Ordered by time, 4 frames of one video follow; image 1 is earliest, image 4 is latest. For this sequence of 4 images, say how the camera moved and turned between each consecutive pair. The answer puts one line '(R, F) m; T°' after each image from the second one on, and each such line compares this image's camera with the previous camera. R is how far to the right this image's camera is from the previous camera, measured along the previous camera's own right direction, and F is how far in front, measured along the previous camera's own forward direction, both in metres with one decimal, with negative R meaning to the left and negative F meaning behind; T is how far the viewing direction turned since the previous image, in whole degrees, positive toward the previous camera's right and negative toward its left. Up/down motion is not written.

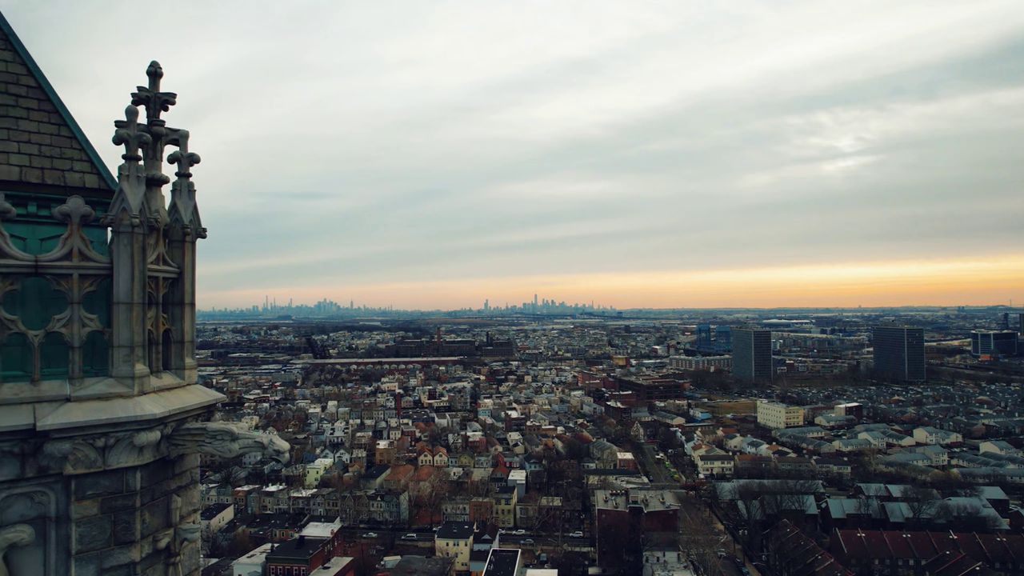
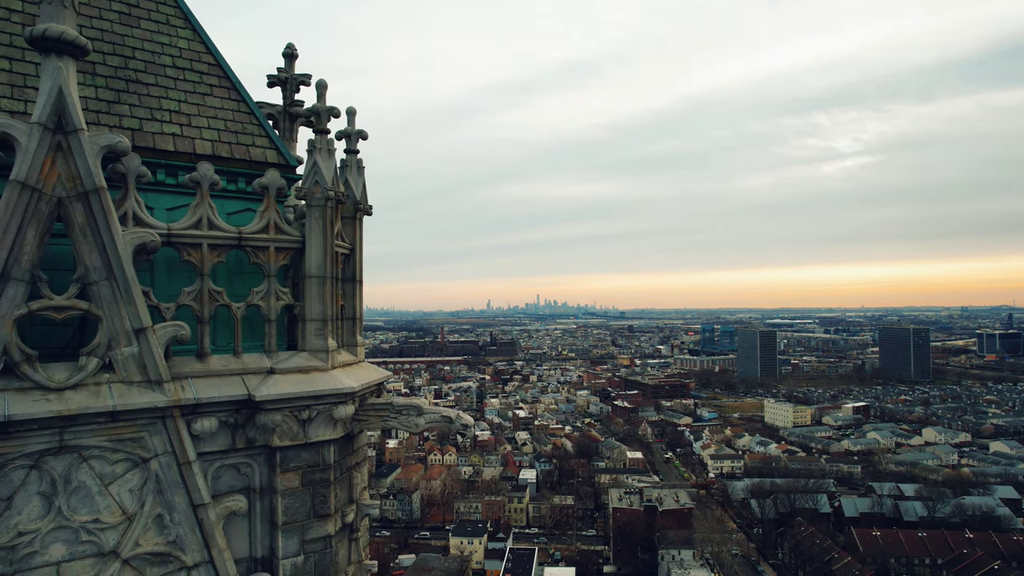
(-1.5, 0.0) m; 0°
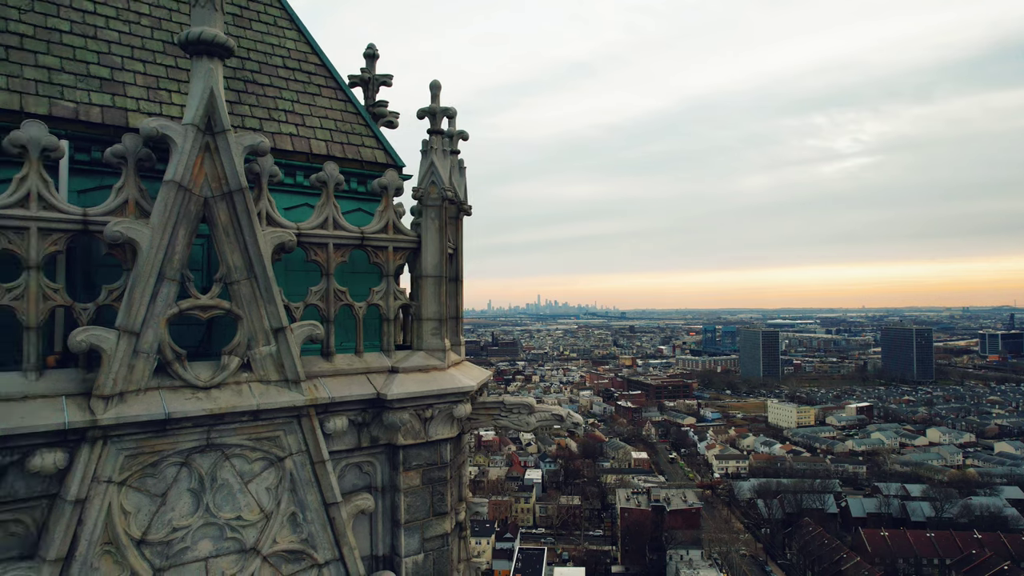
(-0.9, 0.0) m; 0°
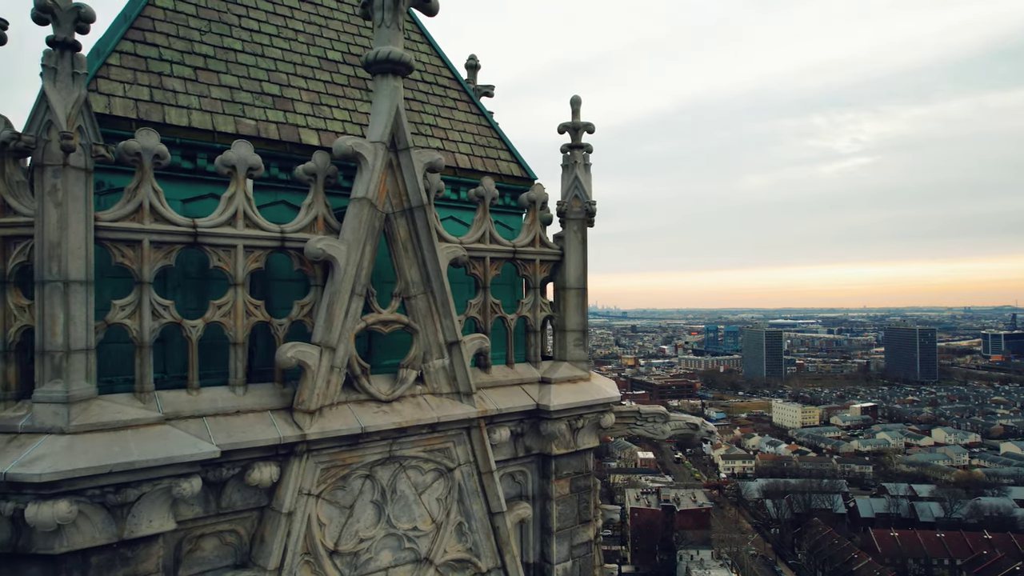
(-1.1, -0.1) m; 0°
